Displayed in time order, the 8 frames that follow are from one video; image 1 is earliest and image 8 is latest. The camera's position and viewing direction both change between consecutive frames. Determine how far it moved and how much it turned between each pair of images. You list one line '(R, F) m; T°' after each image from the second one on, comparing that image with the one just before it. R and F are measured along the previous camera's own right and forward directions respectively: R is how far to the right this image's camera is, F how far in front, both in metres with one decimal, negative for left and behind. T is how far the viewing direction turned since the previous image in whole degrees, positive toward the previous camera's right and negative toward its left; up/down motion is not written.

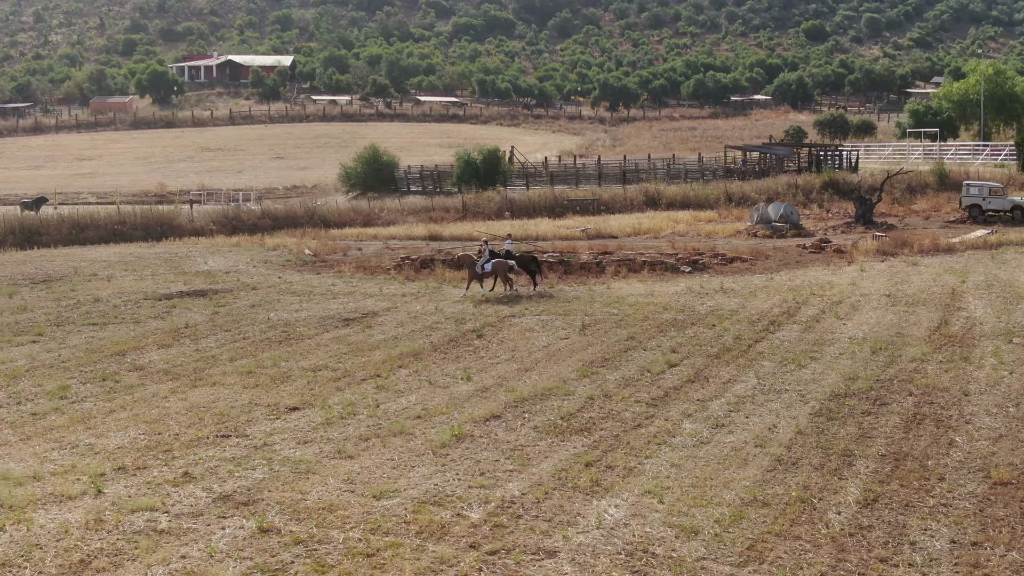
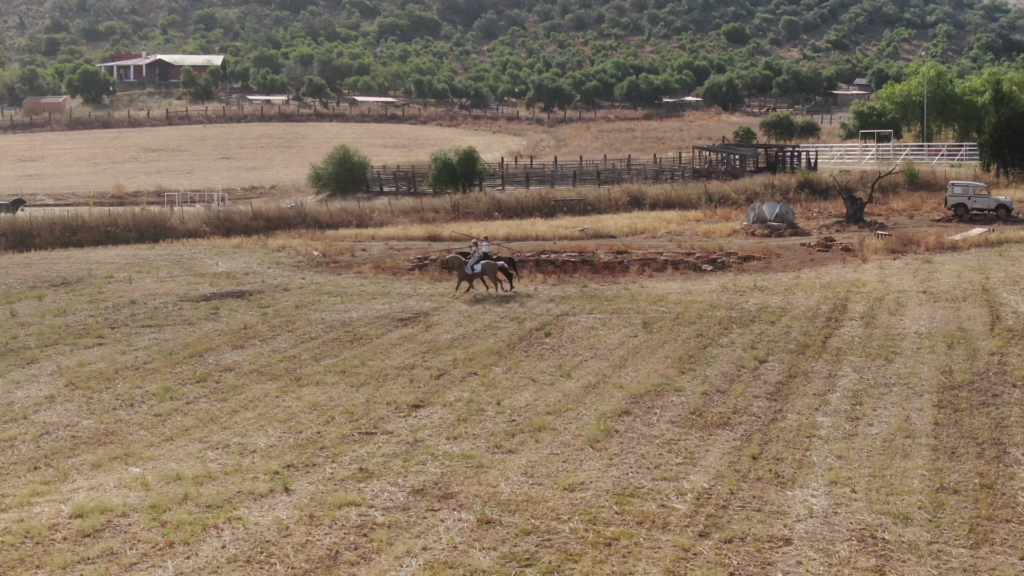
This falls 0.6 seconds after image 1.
(-2.0, -0.2) m; +4°
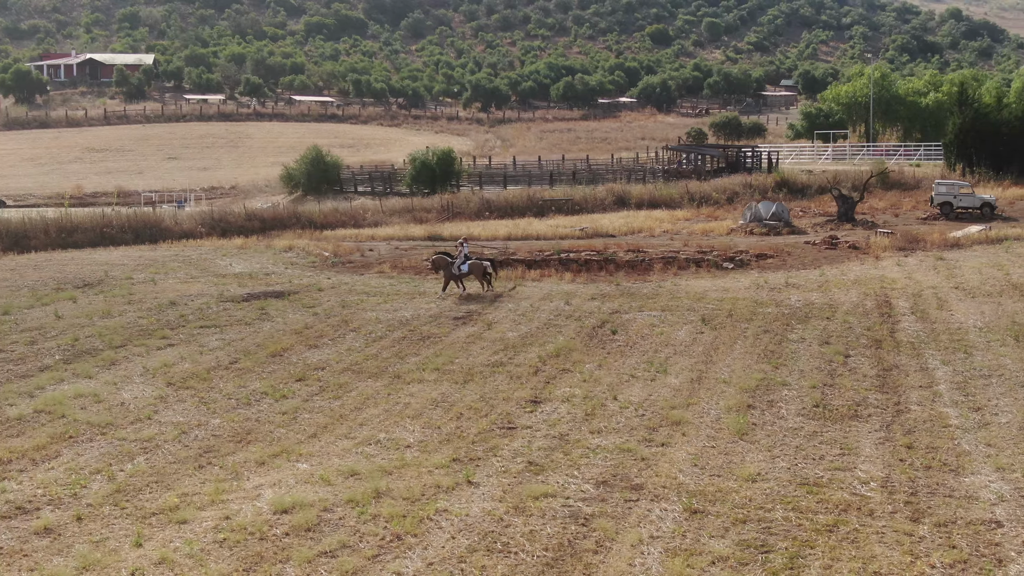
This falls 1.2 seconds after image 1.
(-2.0, -0.2) m; +4°
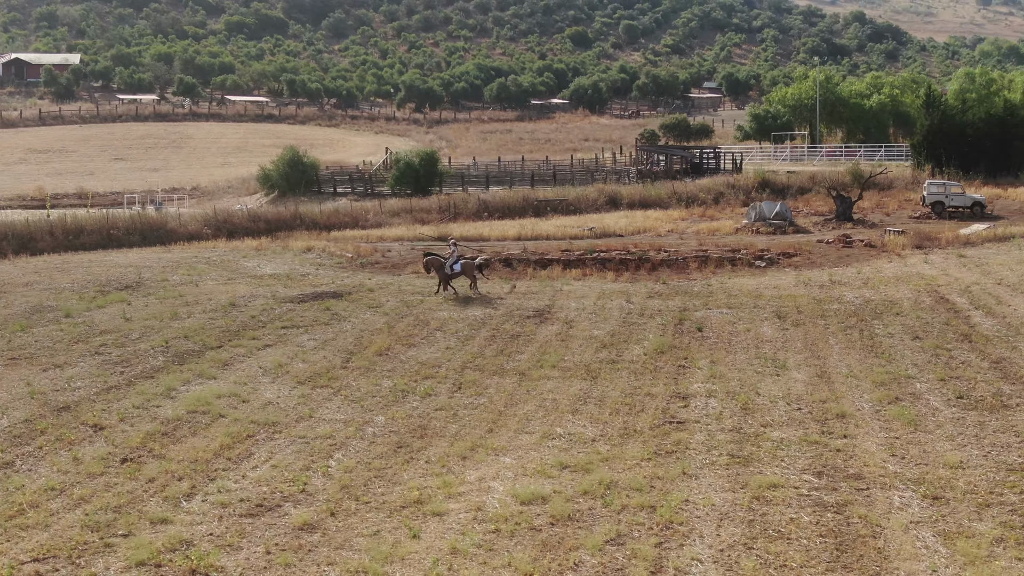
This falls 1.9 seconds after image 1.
(-2.5, -0.2) m; +4°
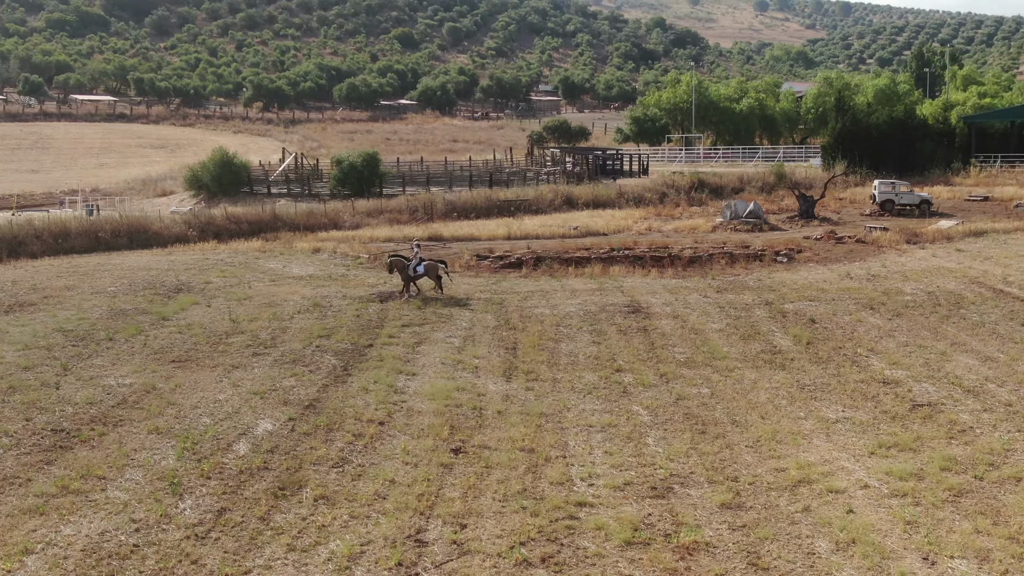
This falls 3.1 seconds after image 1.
(-4.6, -0.3) m; +8°
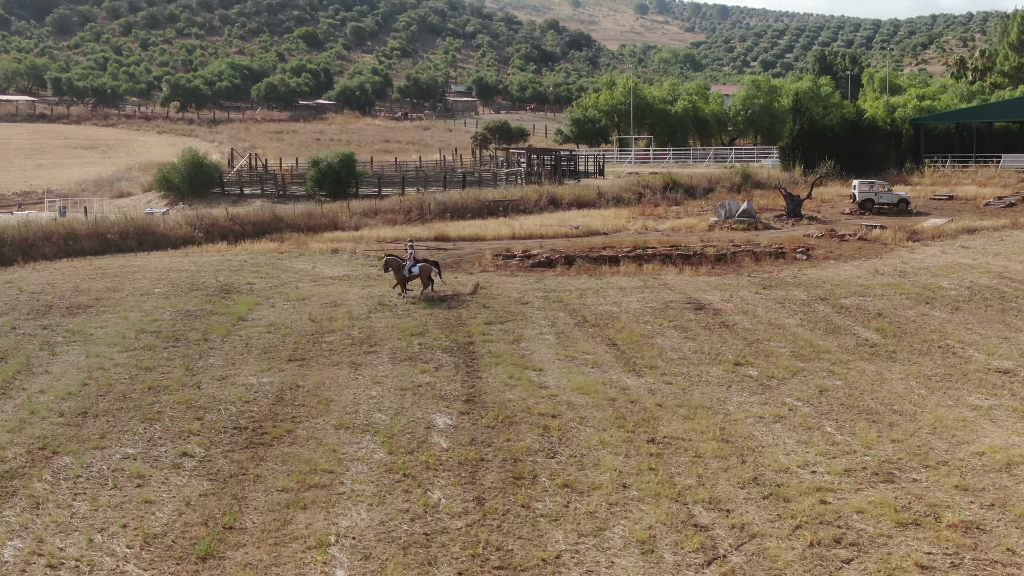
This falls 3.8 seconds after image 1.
(-2.9, -0.3) m; +5°
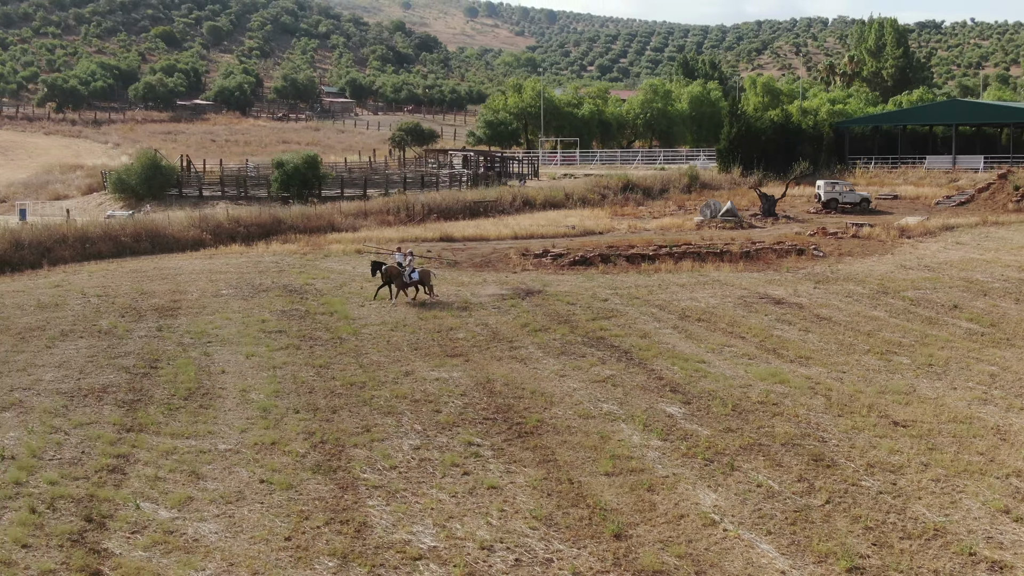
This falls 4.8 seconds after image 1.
(-4.1, -0.4) m; +7°
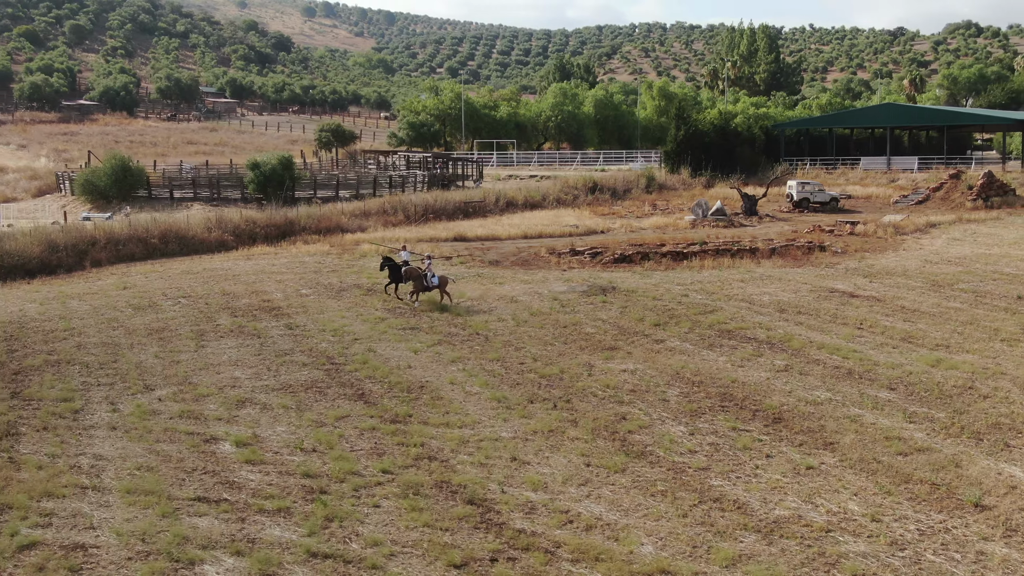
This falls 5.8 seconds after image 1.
(-4.2, -0.4) m; +6°
